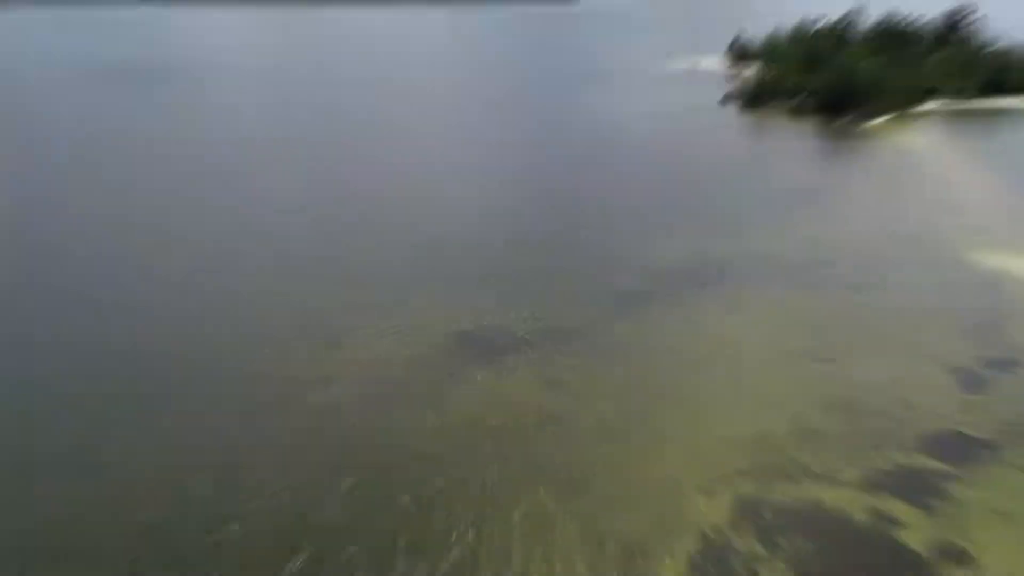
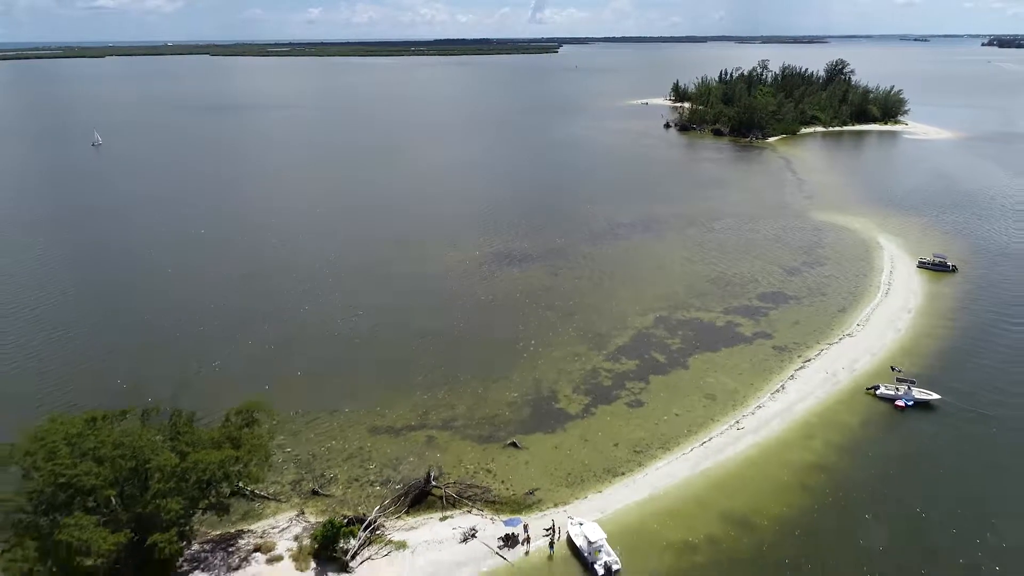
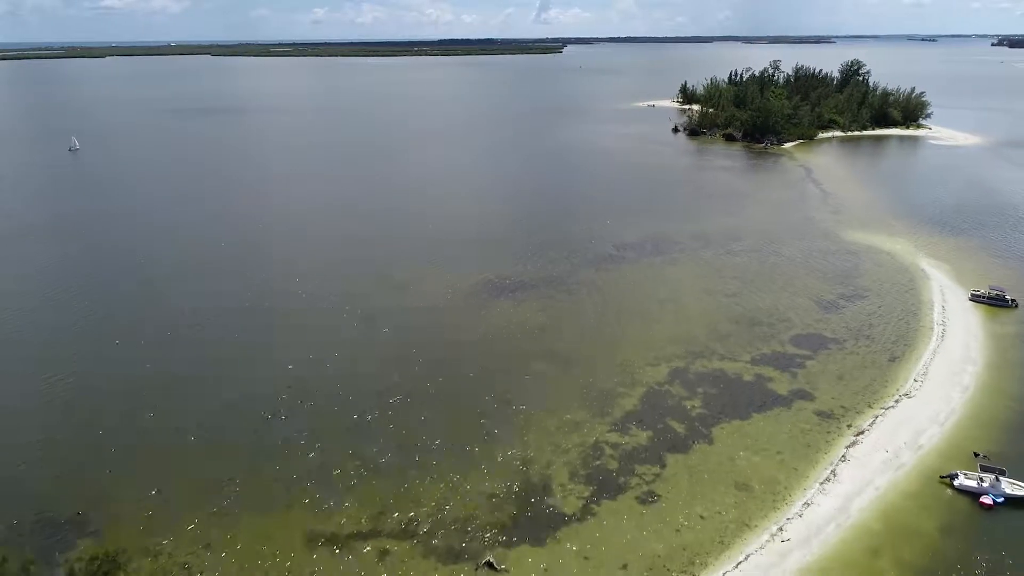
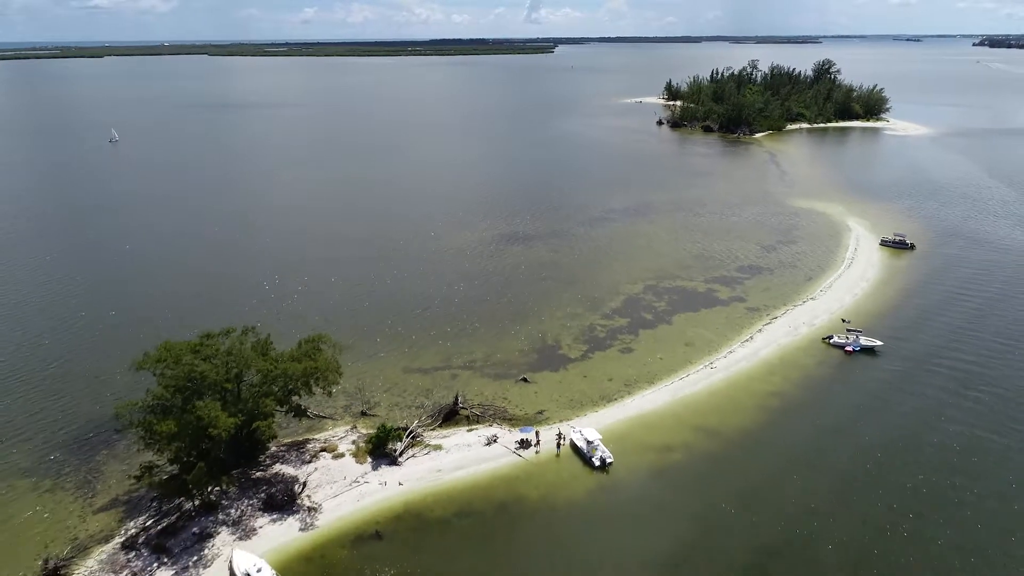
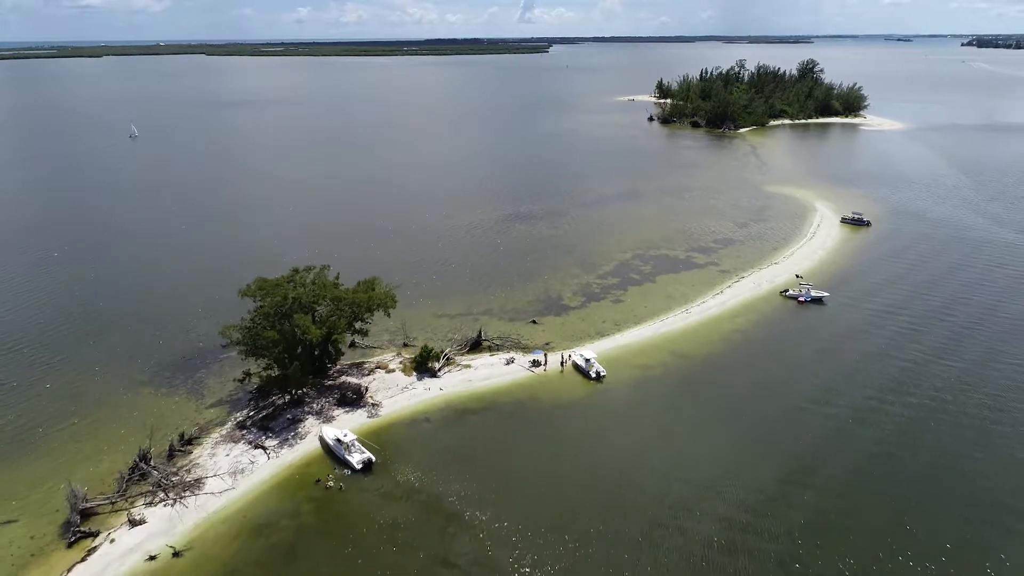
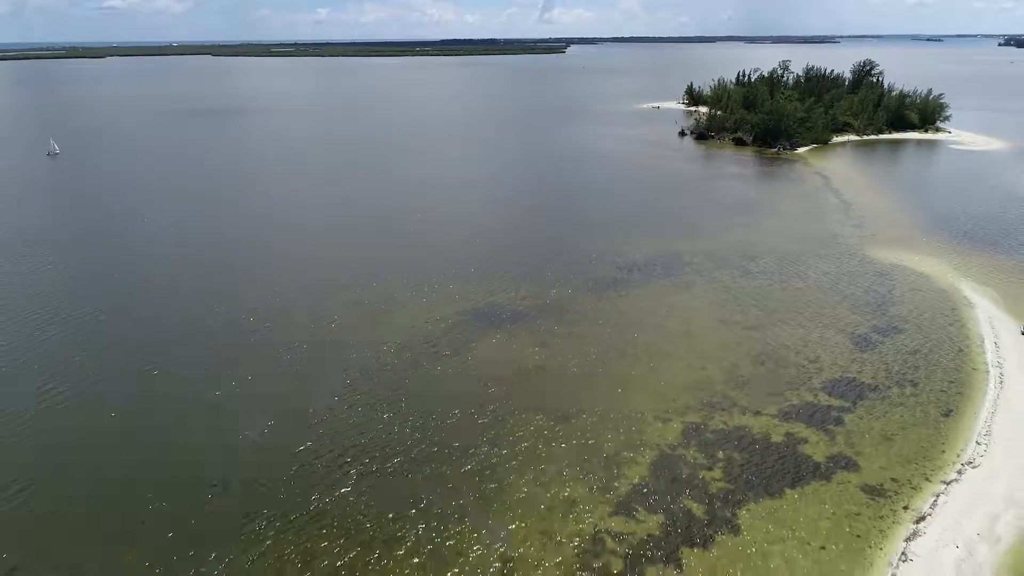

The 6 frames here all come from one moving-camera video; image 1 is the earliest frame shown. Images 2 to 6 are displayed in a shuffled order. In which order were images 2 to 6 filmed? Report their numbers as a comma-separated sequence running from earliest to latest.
6, 3, 2, 4, 5
